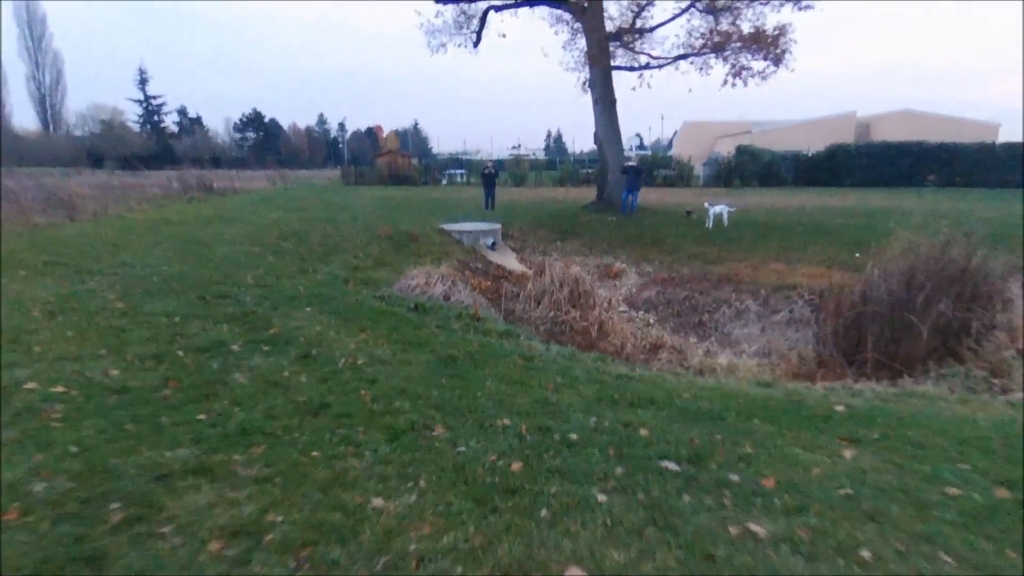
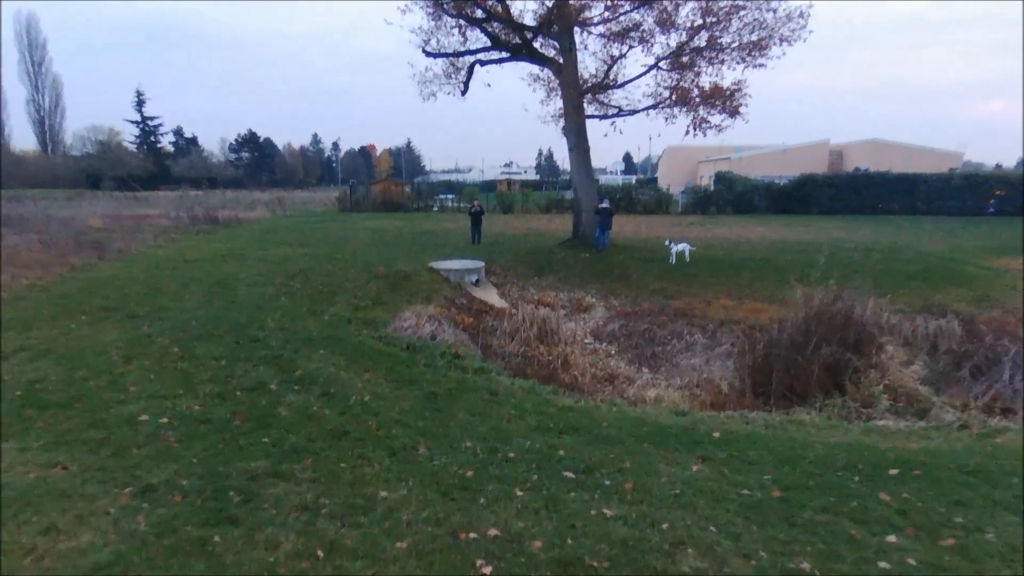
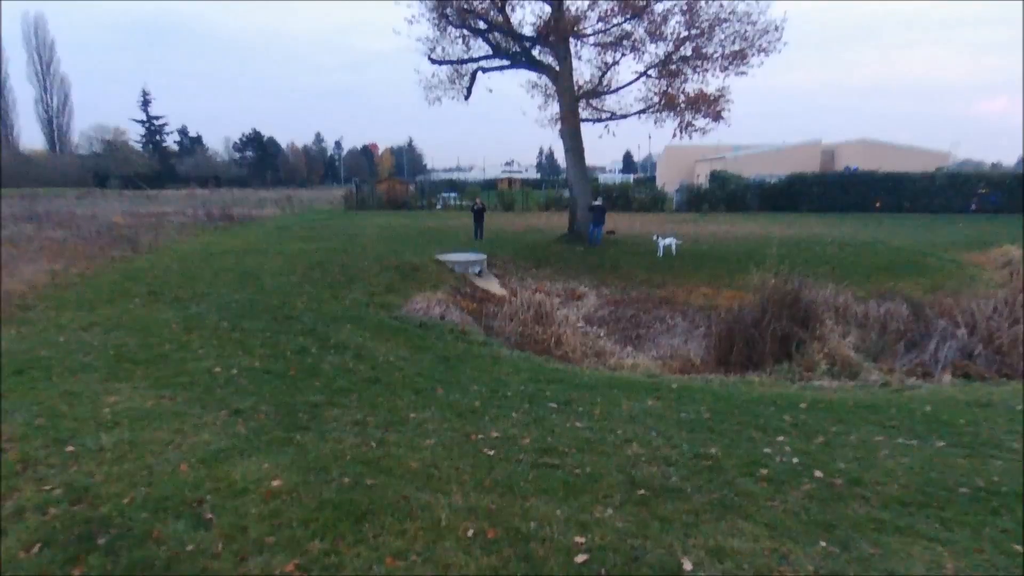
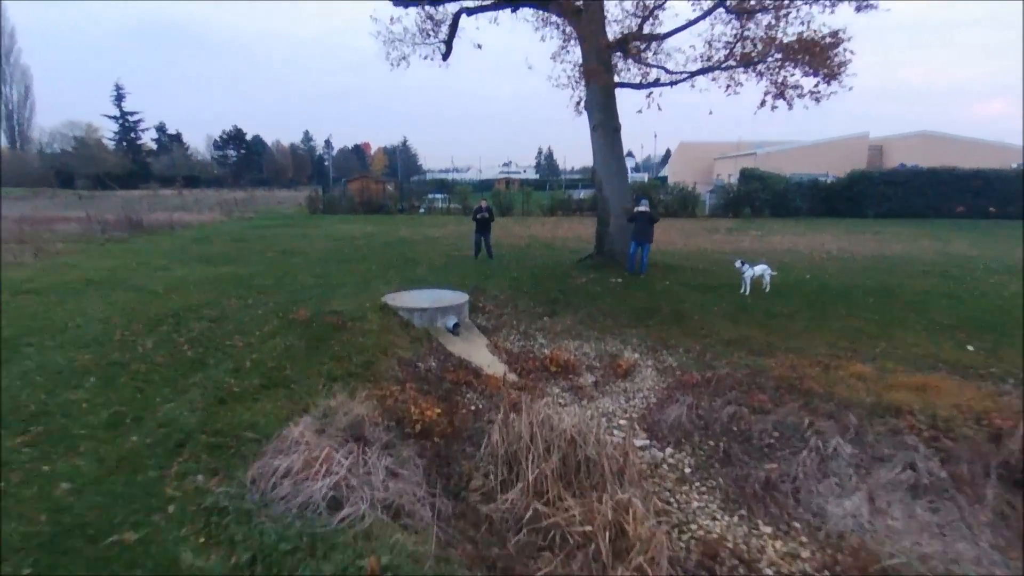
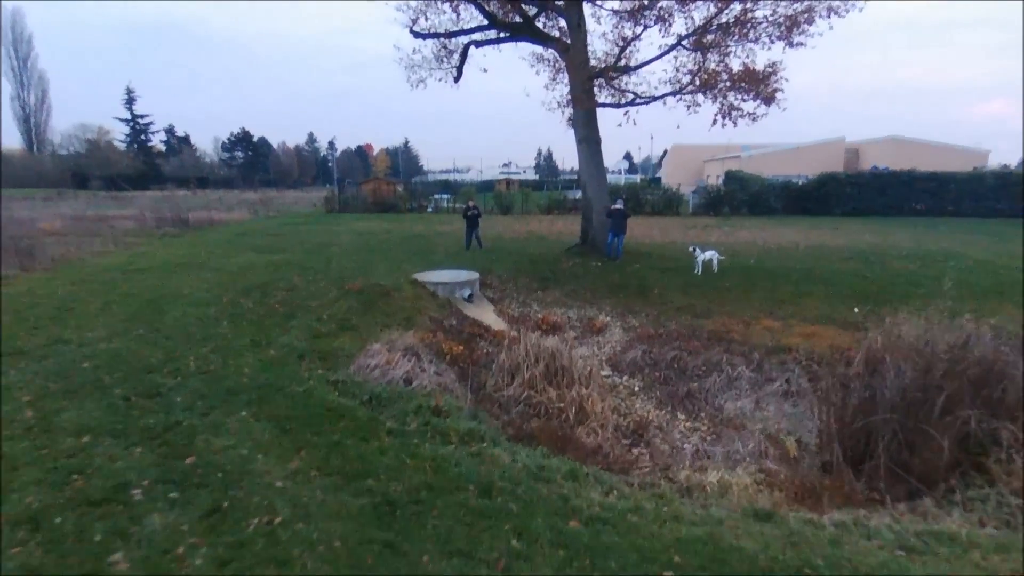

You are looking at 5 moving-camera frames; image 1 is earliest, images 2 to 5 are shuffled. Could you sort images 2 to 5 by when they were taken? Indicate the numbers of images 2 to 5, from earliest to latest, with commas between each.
3, 2, 5, 4
